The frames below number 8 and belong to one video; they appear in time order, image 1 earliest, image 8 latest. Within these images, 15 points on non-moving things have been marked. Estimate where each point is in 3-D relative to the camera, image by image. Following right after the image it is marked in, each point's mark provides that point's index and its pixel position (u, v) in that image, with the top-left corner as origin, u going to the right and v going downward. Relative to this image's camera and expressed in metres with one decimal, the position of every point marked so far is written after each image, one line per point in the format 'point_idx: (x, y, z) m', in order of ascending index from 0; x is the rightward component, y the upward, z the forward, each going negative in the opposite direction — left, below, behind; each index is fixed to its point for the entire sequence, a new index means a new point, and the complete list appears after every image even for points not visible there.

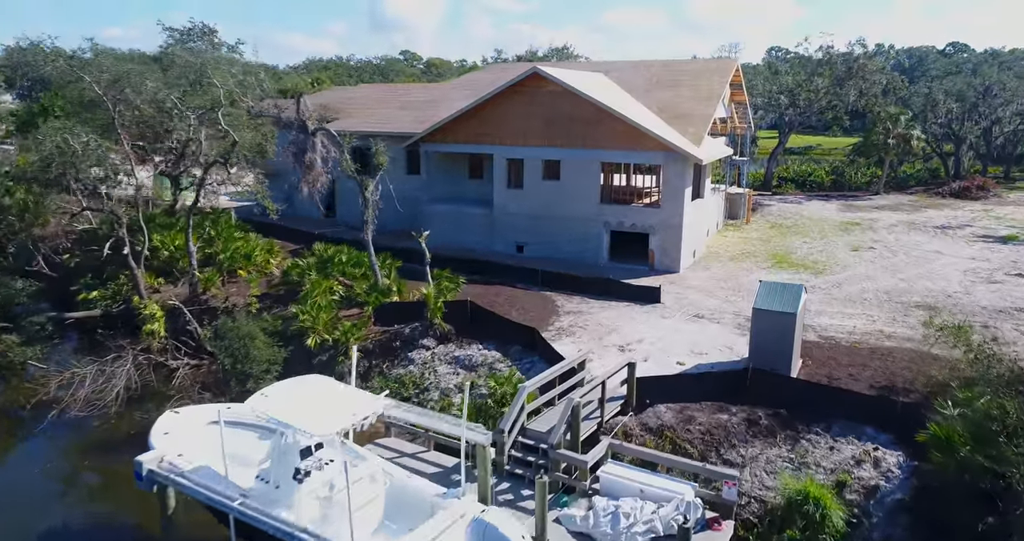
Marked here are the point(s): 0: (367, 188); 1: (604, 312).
0: (-3.5, +2.0, +17.3) m
1: (+2.4, -1.1, +19.0) m
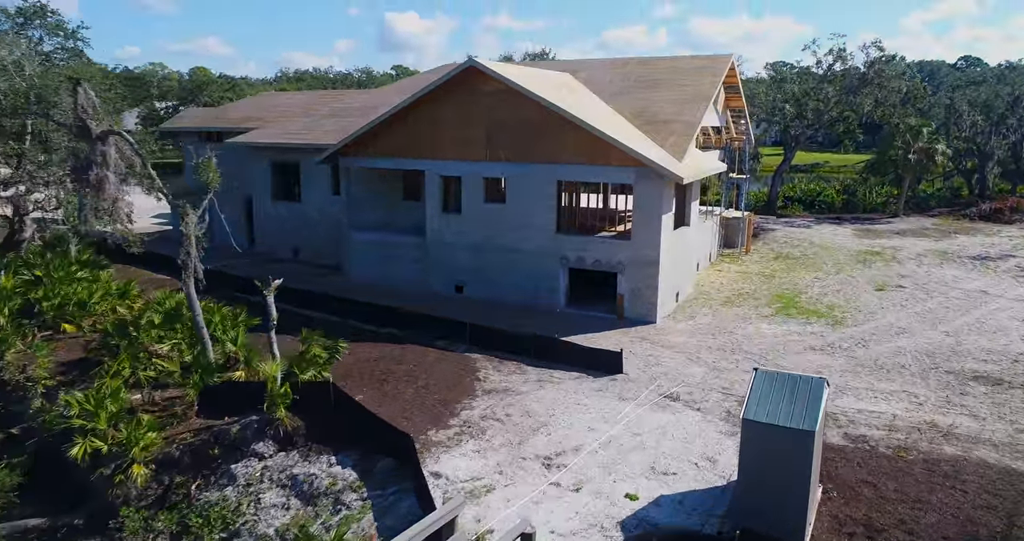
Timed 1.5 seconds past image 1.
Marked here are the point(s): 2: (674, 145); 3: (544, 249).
0: (-5.4, +0.9, +12.0) m
1: (+0.5, -2.3, +13.6) m
2: (+4.3, +3.3, +19.2) m
3: (+0.8, +0.6, +19.5) m
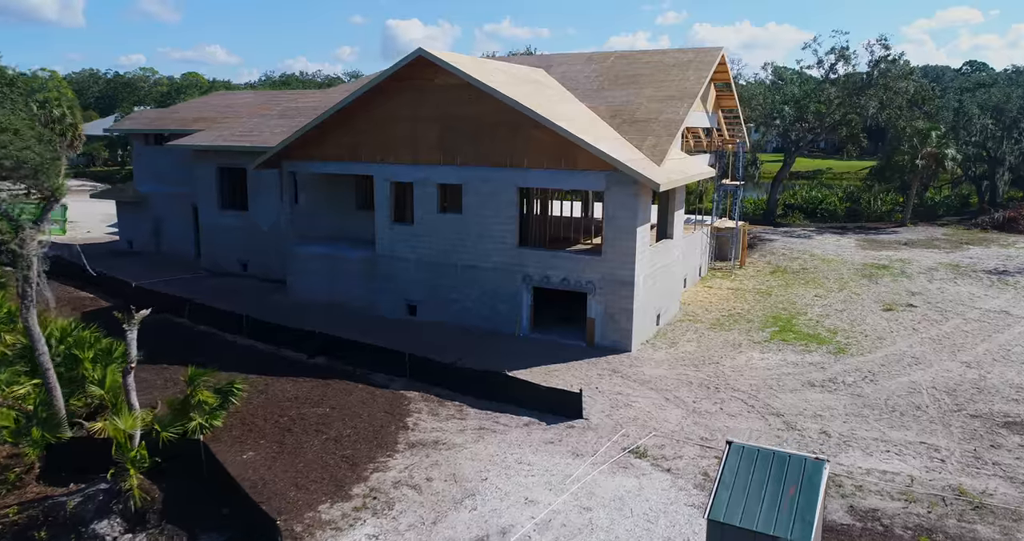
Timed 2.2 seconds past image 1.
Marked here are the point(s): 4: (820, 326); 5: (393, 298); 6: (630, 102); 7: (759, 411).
0: (-6.5, +0.5, +9.6) m
1: (-0.5, -2.7, +11.2) m
2: (+3.3, +2.9, +16.8) m
3: (-0.2, +0.1, +17.1) m
4: (+7.9, -1.4, +18.5) m
5: (-3.1, -0.7, +18.8) m
6: (+3.1, +4.5, +19.1) m
7: (+4.4, -2.5, +12.8) m
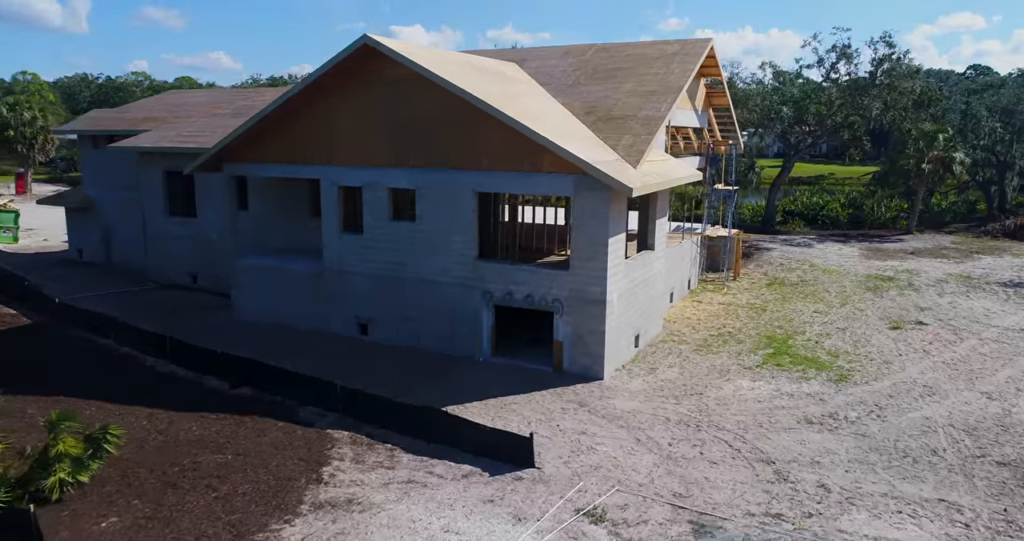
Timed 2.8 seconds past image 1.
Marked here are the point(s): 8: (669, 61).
0: (-7.4, +0.2, +7.7) m
1: (-1.4, -2.9, +9.2) m
2: (+2.4, +2.5, +14.8) m
3: (-1.1, -0.2, +15.2) m
4: (+7.1, -1.8, +16.5) m
5: (-4.0, -1.1, +16.9) m
6: (+2.3, +4.2, +17.2) m
7: (+3.5, -2.8, +10.8) m
8: (+4.0, +5.3, +18.3) m
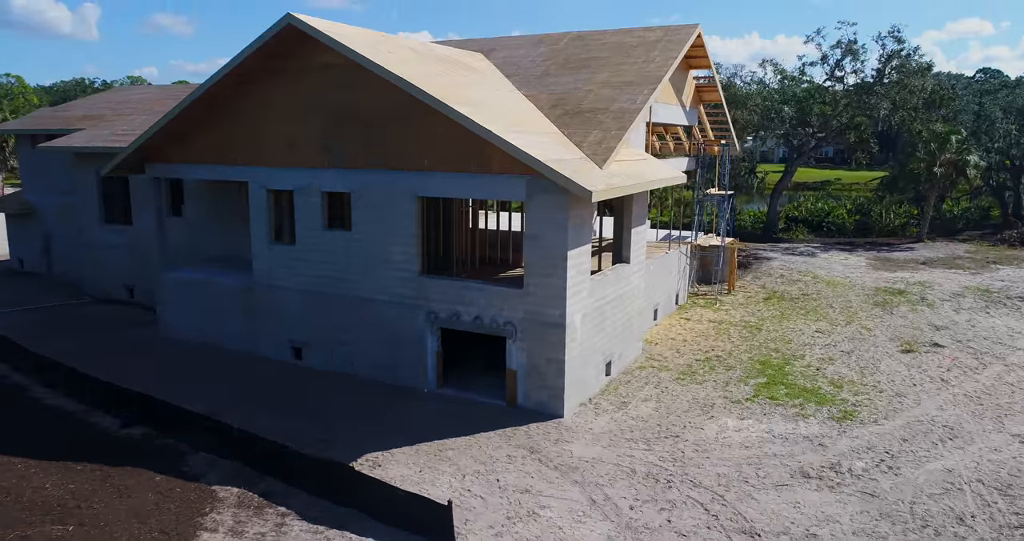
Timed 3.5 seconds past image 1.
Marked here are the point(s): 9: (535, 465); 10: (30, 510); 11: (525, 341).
0: (-8.4, 0.0, +5.6) m
1: (-2.4, -3.2, +7.1) m
2: (+1.5, +2.2, +12.7) m
3: (-2.0, -0.5, +13.1) m
4: (+6.2, -2.1, +14.4) m
5: (-4.9, -1.4, +14.8) m
6: (+1.4, +3.8, +15.1) m
7: (+2.6, -3.1, +8.7) m
8: (+3.1, +5.0, +16.2) m
9: (+0.3, -2.8, +10.3) m
10: (-5.7, -2.8, +8.5) m
11: (+0.2, -1.2, +12.0) m
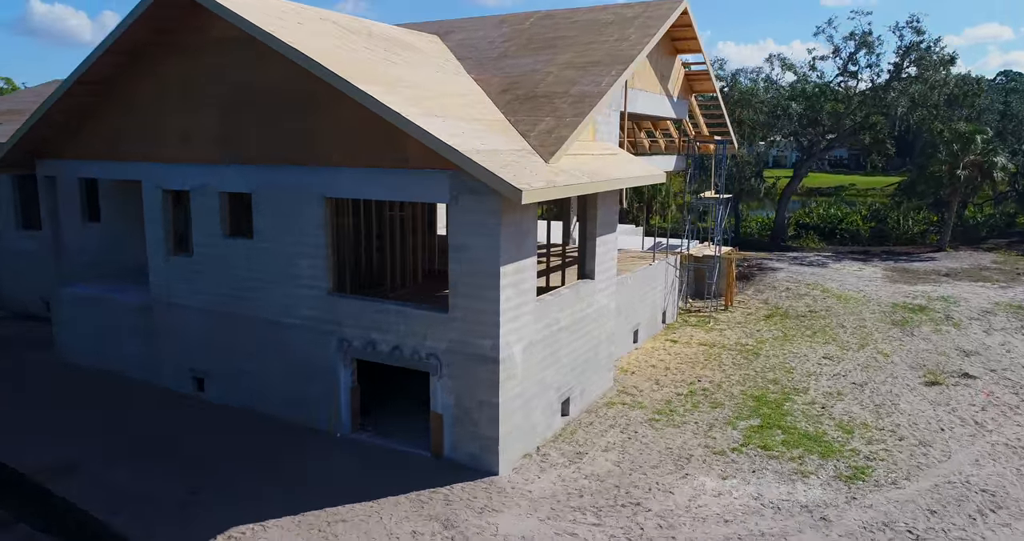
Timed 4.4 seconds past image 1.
0: (-9.5, -0.2, +3.4) m
1: (-3.5, -3.4, +4.7) m
2: (+0.5, +2.0, +10.3) m
3: (-3.0, -0.8, +10.7) m
4: (+5.2, -2.4, +11.8) m
5: (-5.9, -1.6, +12.5) m
6: (+0.4, +3.5, +12.7) m
7: (+1.5, -3.3, +6.2) m
8: (+2.2, +4.7, +13.8) m
9: (-0.7, -3.0, +7.8) m
10: (-6.8, -3.0, +6.2) m
11: (-0.8, -1.4, +9.6) m
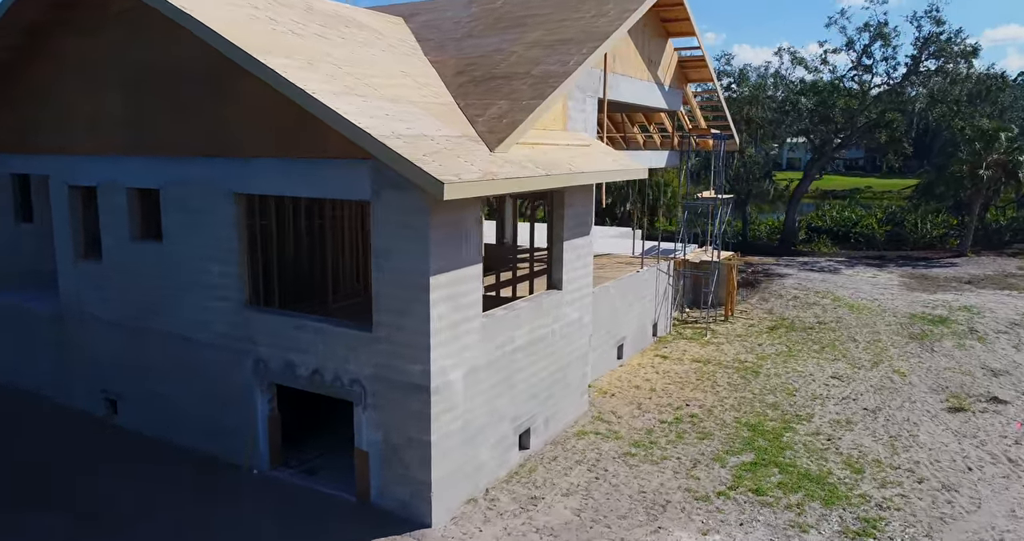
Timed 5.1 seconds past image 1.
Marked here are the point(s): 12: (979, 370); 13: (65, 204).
0: (-10.3, -0.3, +2.0) m
1: (-4.3, -3.5, +3.2) m
2: (-0.2, +1.8, +8.8) m
3: (-3.6, -0.9, +9.2) m
4: (+4.5, -2.5, +10.1) m
5: (-6.5, -1.7, +11.0) m
6: (-0.2, +3.4, +11.2) m
7: (+0.7, -3.4, +4.6) m
8: (+1.6, +4.5, +12.2) m
9: (-1.5, -3.1, +6.3) m
10: (-7.6, -3.1, +4.8) m
11: (-1.5, -1.5, +8.1) m
12: (+9.0, -1.9, +13.9) m
13: (-6.6, +1.0, +10.7) m
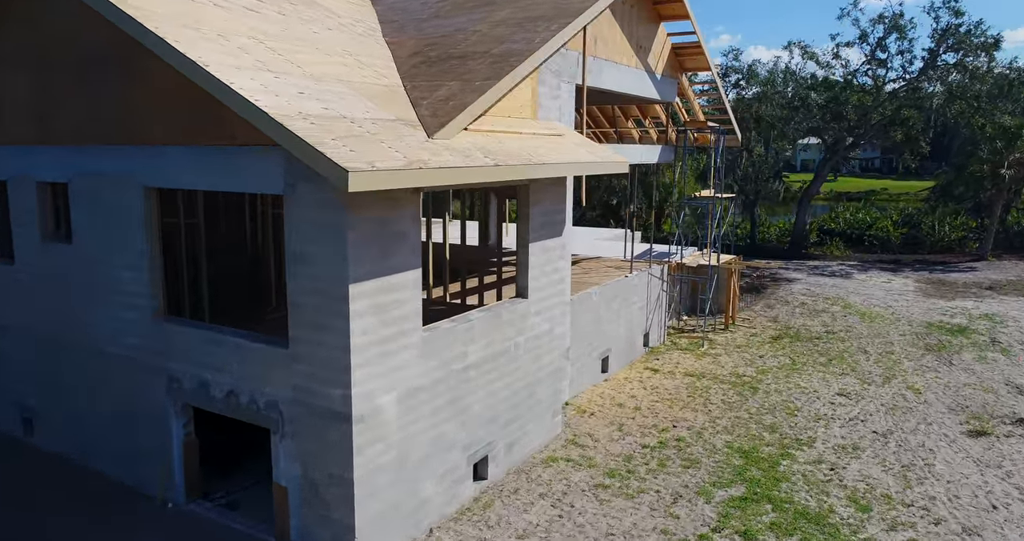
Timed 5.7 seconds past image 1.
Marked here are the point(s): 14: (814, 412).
0: (-11.0, -0.3, +1.0) m
1: (-5.0, -3.5, +2.1) m
2: (-0.7, +1.8, +7.6) m
3: (-4.2, -1.0, +8.1) m
4: (+4.0, -2.6, +8.9) m
5: (-7.0, -1.8, +9.9) m
6: (-0.7, +3.3, +10.0) m
7: (+0.1, -3.5, +3.4) m
8: (+1.1, +4.5, +11.0) m
9: (-2.1, -3.2, +5.1) m
10: (-8.2, -3.1, +3.7) m
11: (-2.1, -1.6, +6.9) m
12: (+8.6, -2.0, +12.5) m
13: (-7.1, +0.9, +9.6) m
14: (+4.7, -2.2, +11.3) m
